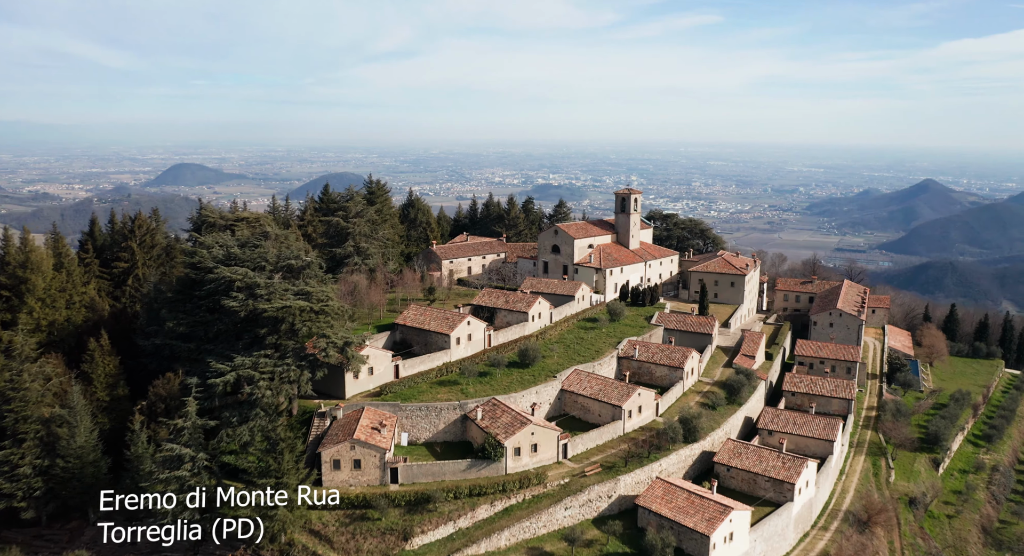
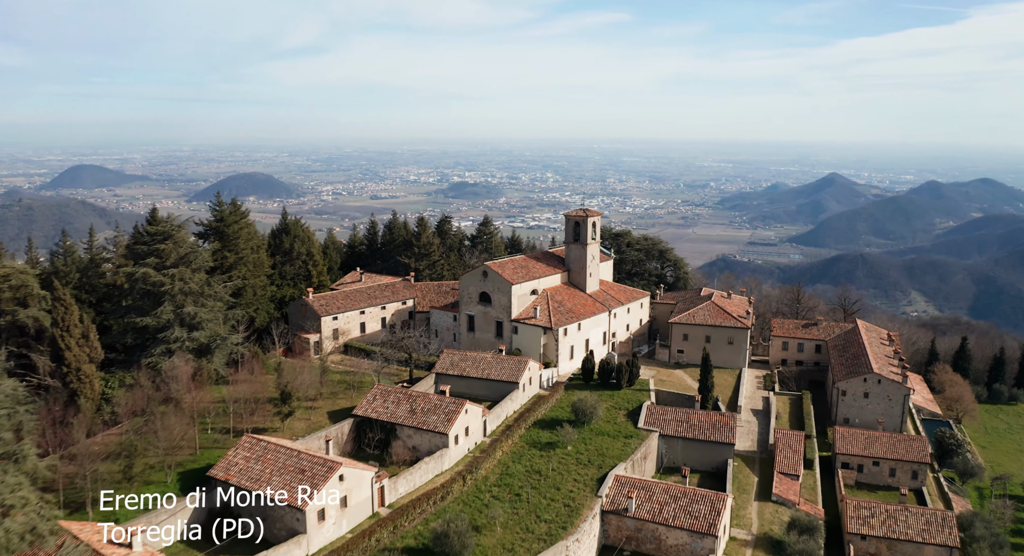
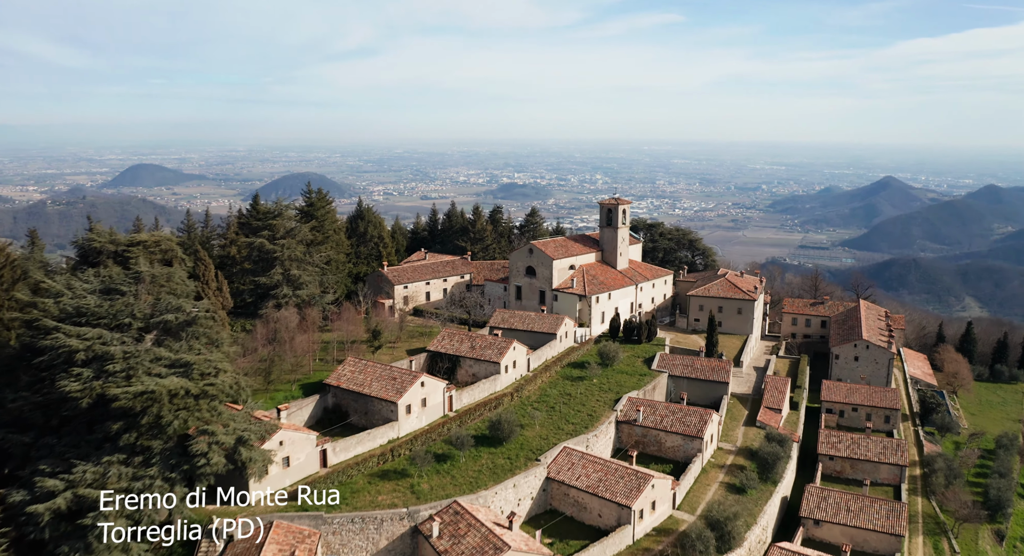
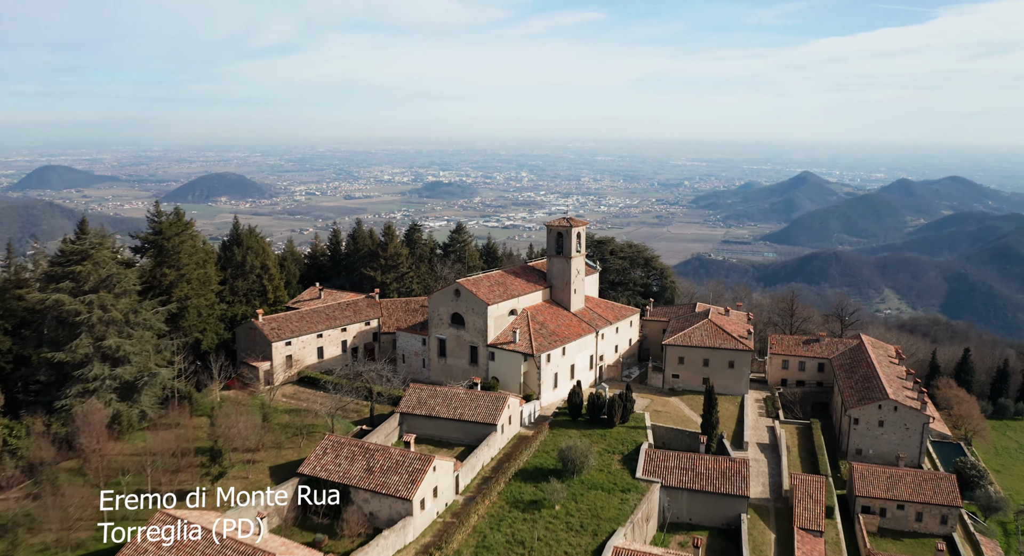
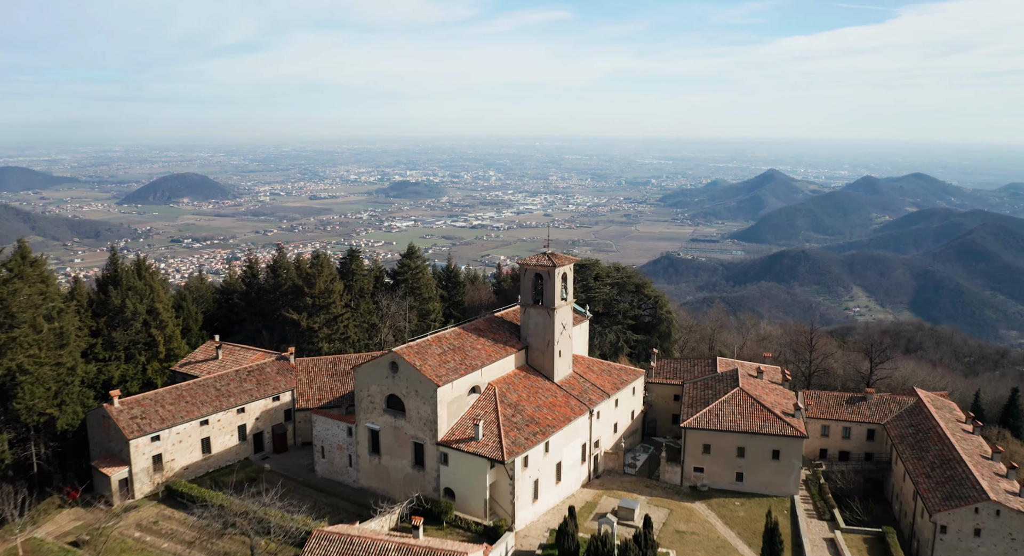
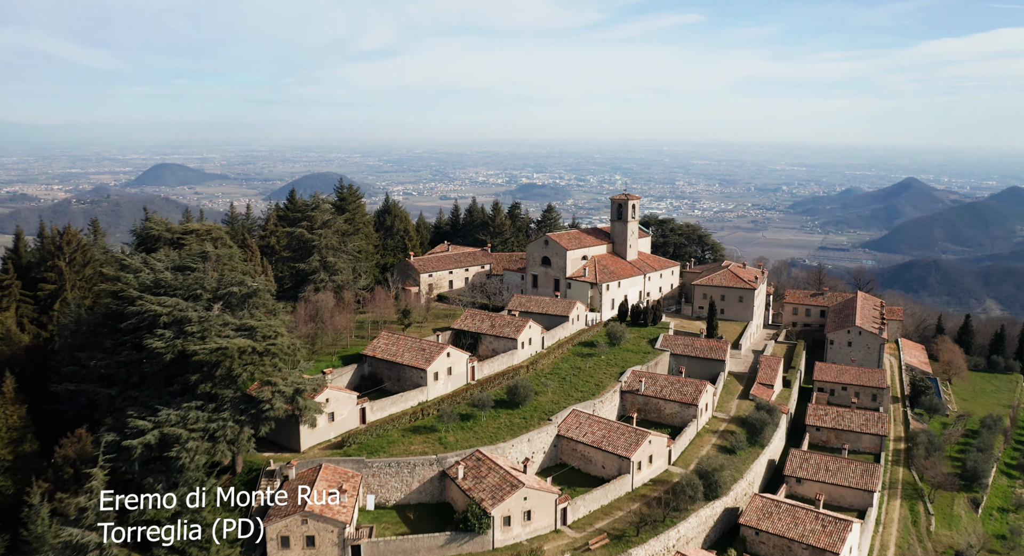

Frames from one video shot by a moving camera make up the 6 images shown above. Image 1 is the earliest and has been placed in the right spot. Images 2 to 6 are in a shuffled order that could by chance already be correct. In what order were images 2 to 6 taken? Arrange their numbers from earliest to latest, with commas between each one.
6, 3, 2, 4, 5
